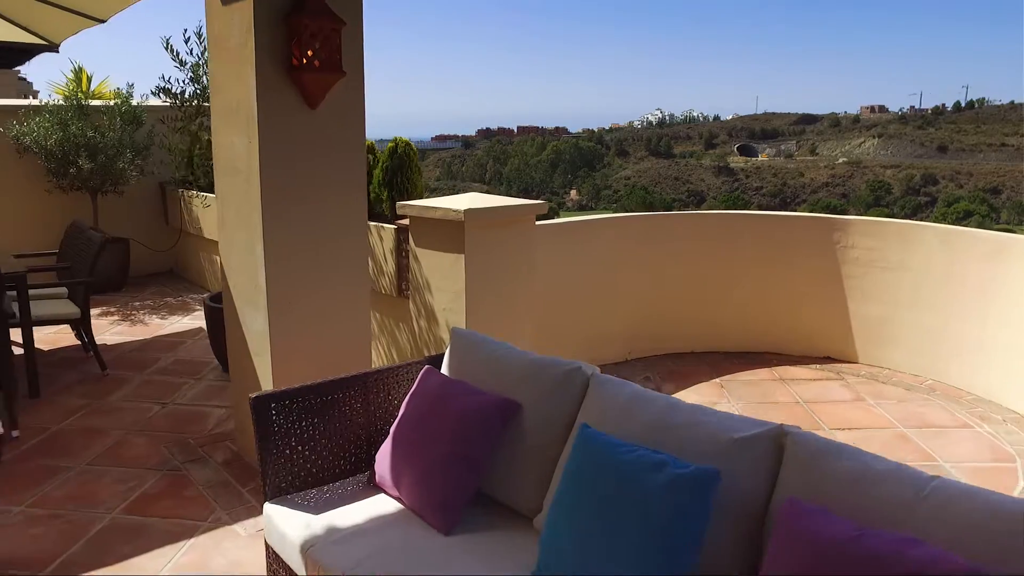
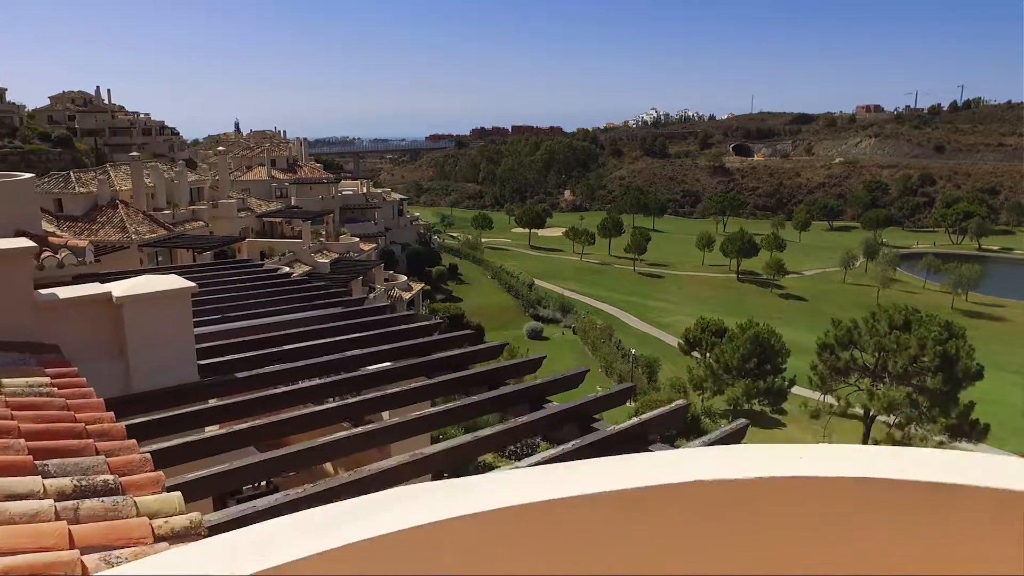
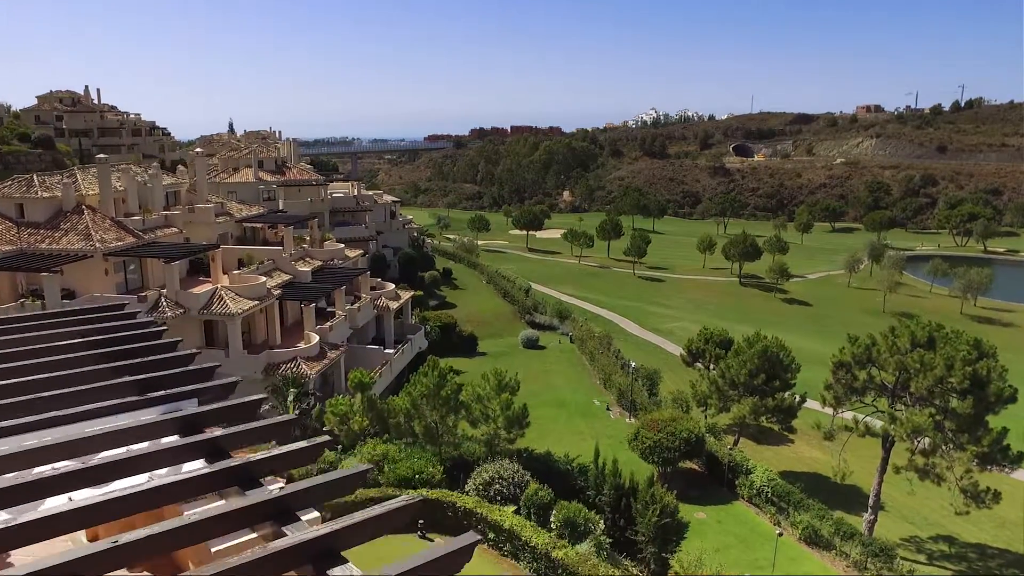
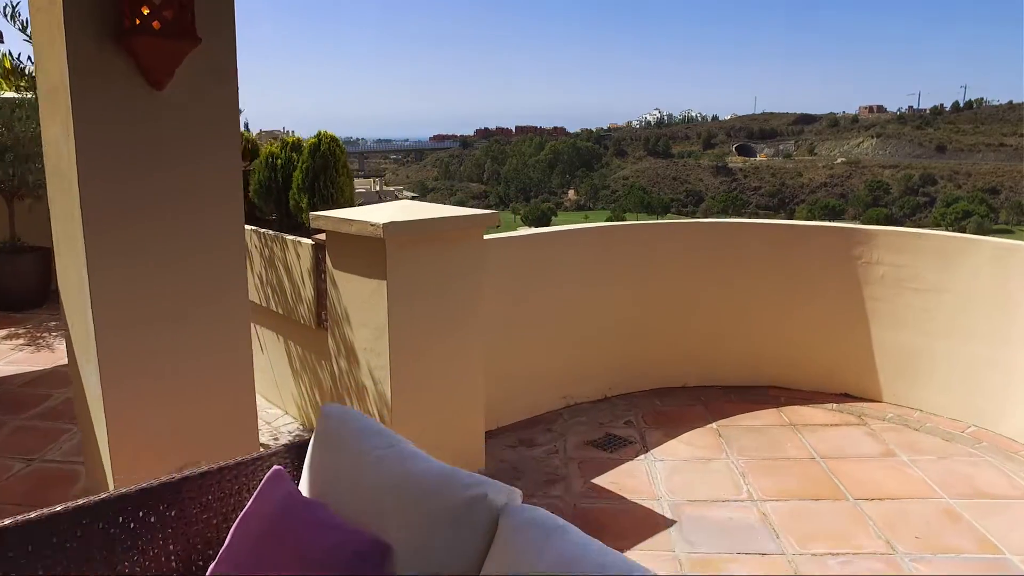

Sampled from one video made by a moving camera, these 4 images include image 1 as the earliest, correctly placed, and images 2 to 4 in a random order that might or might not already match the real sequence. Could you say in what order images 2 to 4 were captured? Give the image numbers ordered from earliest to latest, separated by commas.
4, 2, 3
